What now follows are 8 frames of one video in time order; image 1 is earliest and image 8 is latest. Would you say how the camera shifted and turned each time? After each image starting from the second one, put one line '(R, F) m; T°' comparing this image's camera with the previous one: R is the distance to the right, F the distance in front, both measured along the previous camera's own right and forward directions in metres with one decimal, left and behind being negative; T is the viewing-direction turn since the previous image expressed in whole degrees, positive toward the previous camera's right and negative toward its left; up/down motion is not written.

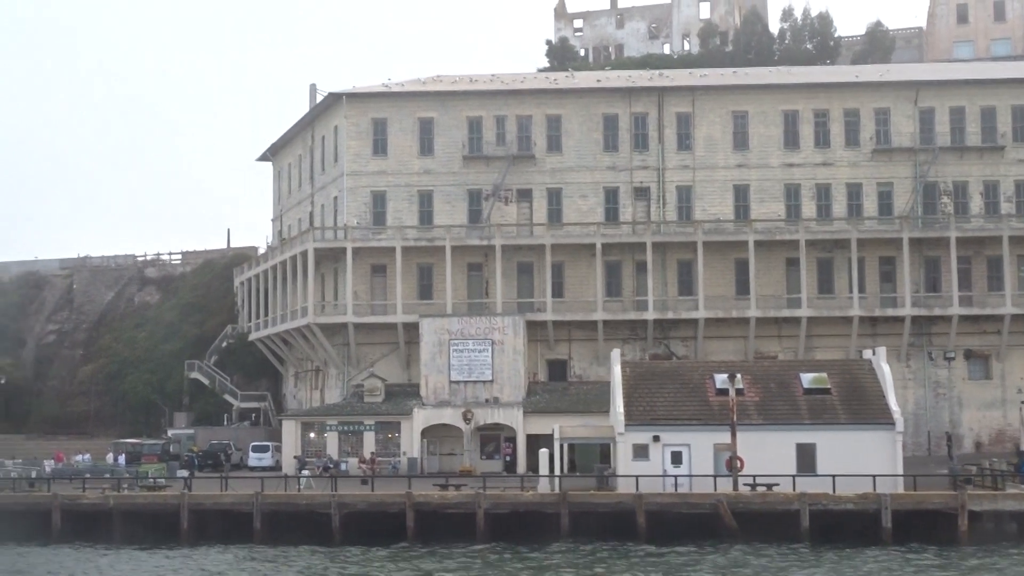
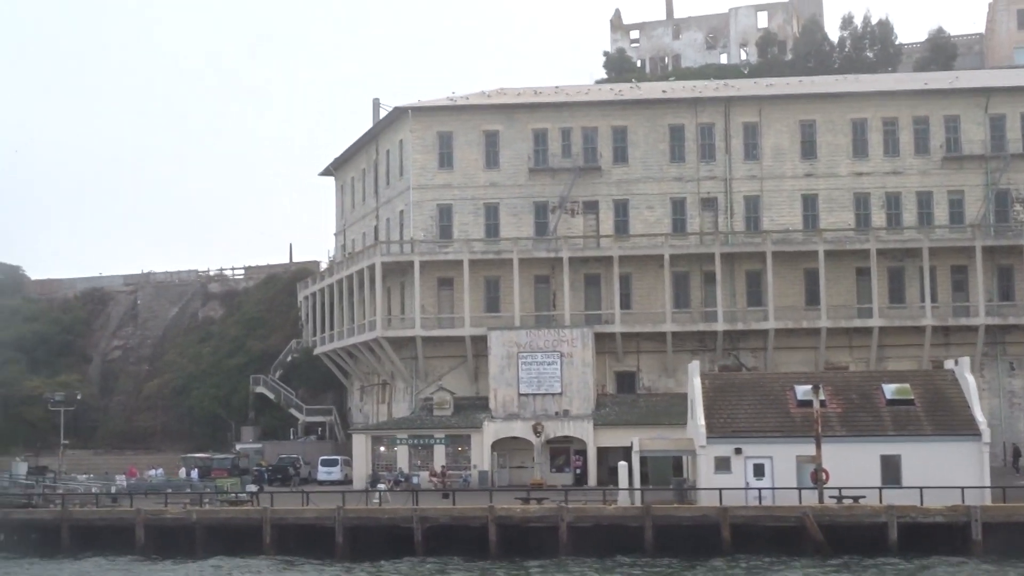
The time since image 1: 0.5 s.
(-0.9, +0.1) m; -2°
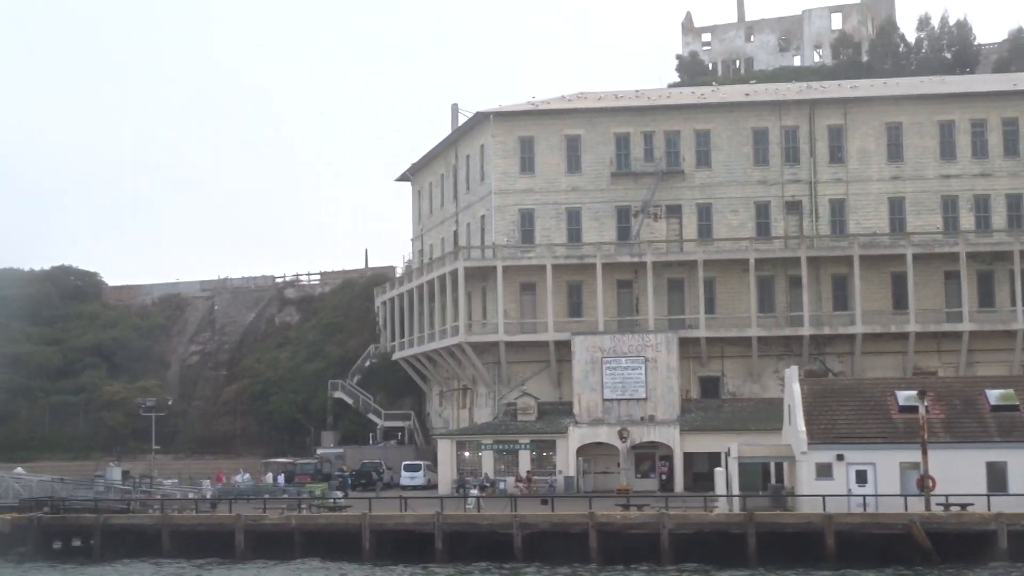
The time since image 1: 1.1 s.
(-1.2, +0.1) m; -2°
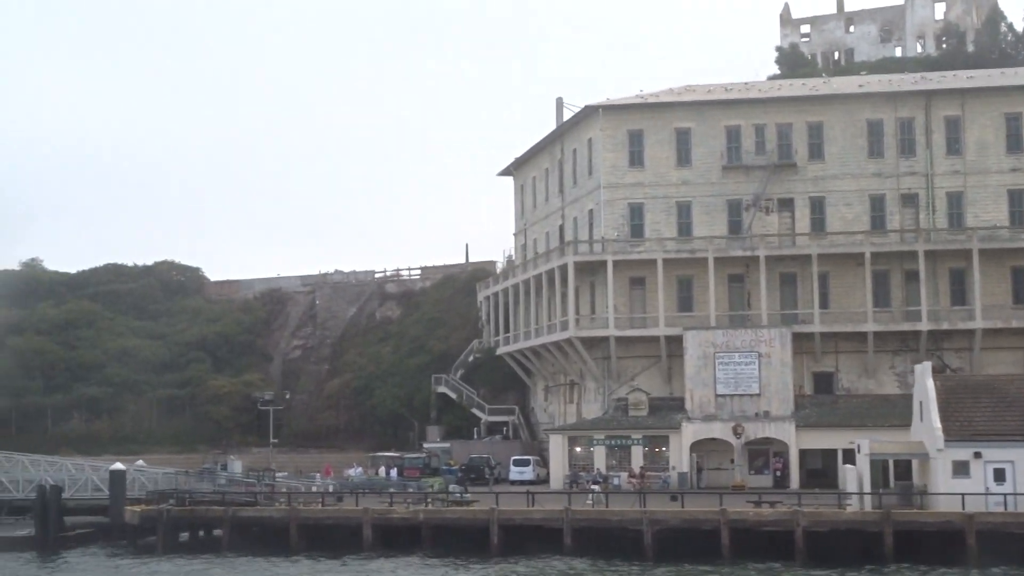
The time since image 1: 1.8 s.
(-1.4, +0.2) m; -3°
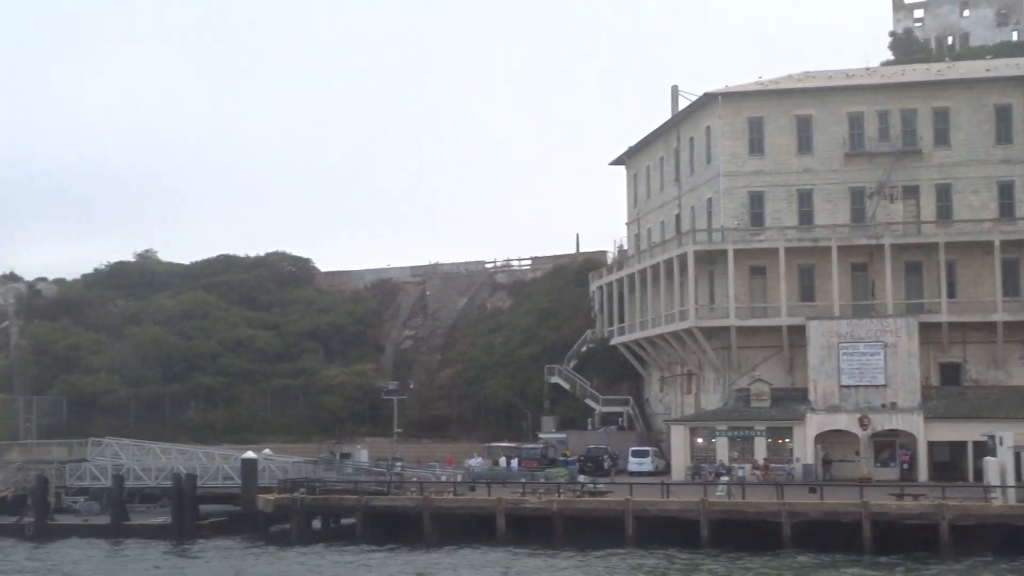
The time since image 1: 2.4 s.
(-1.2, +0.2) m; -4°
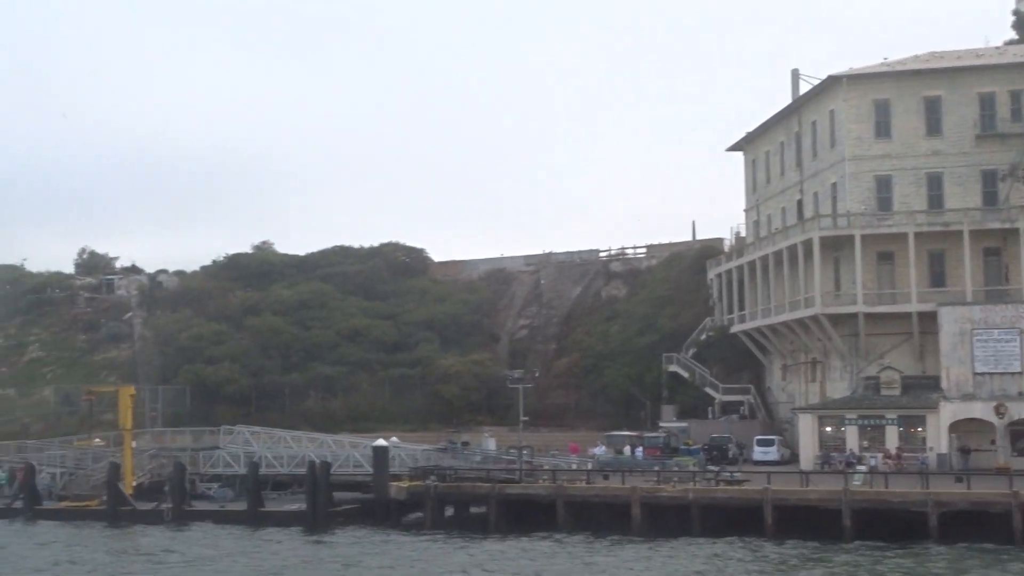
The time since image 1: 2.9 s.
(-1.0, +0.3) m; -4°
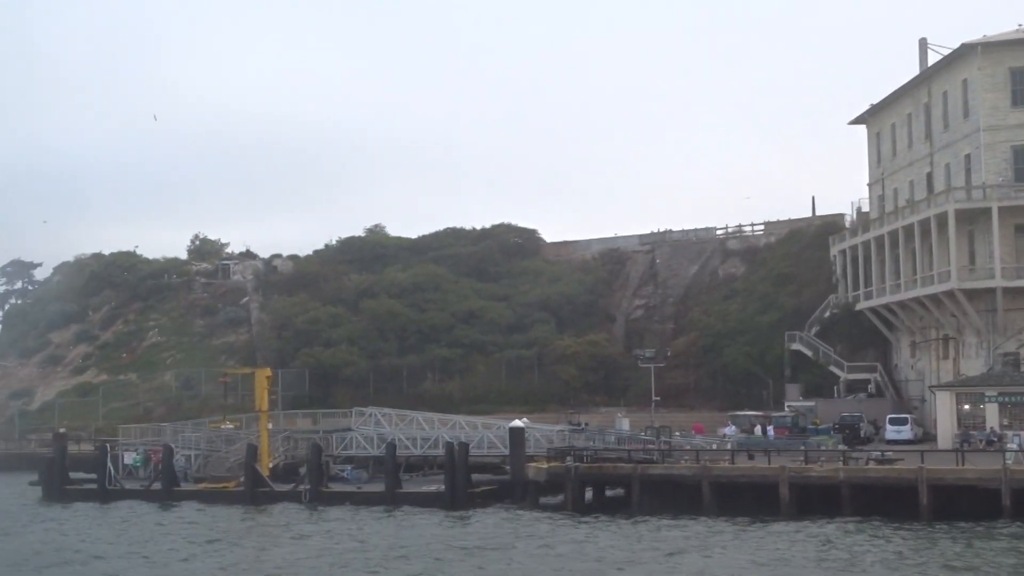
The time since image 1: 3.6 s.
(-1.3, +0.5) m; -4°
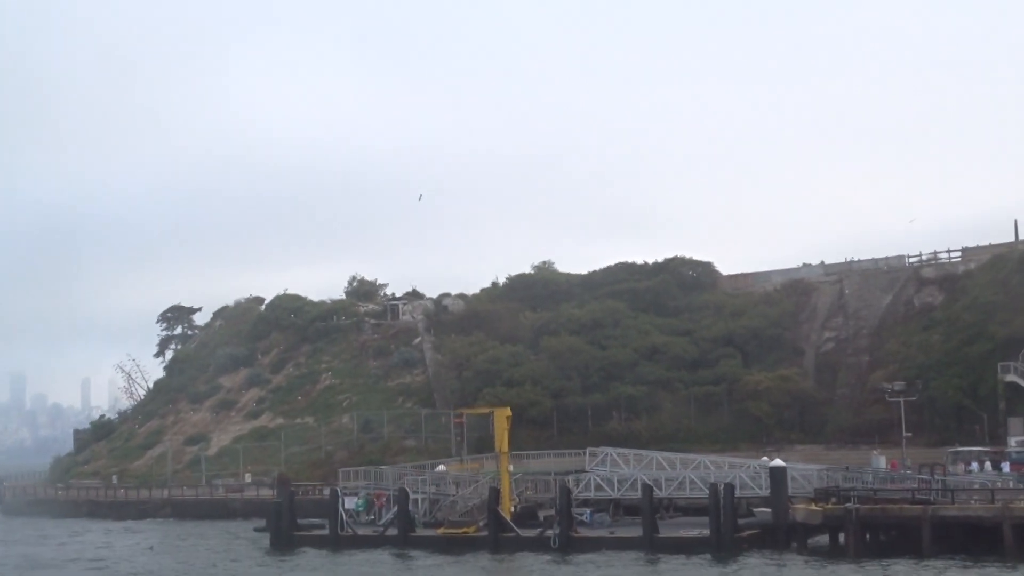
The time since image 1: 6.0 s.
(-4.5, +1.9) m; -4°
